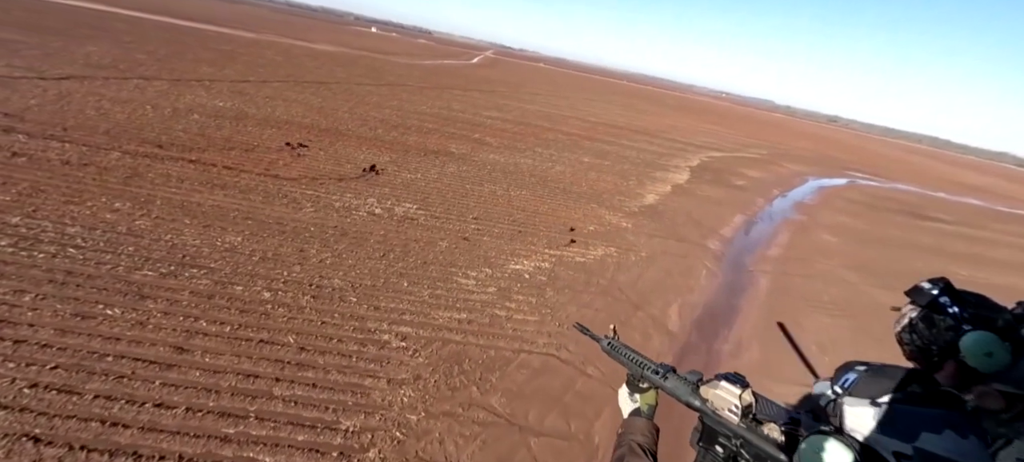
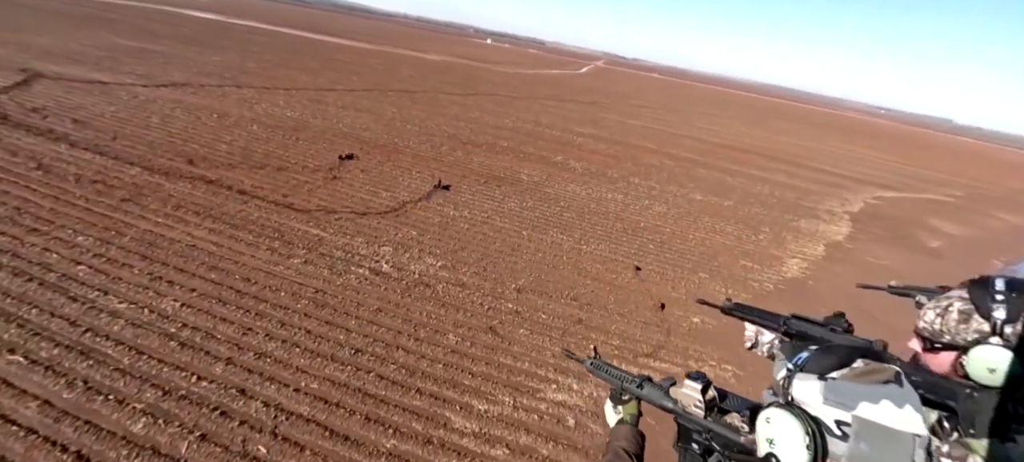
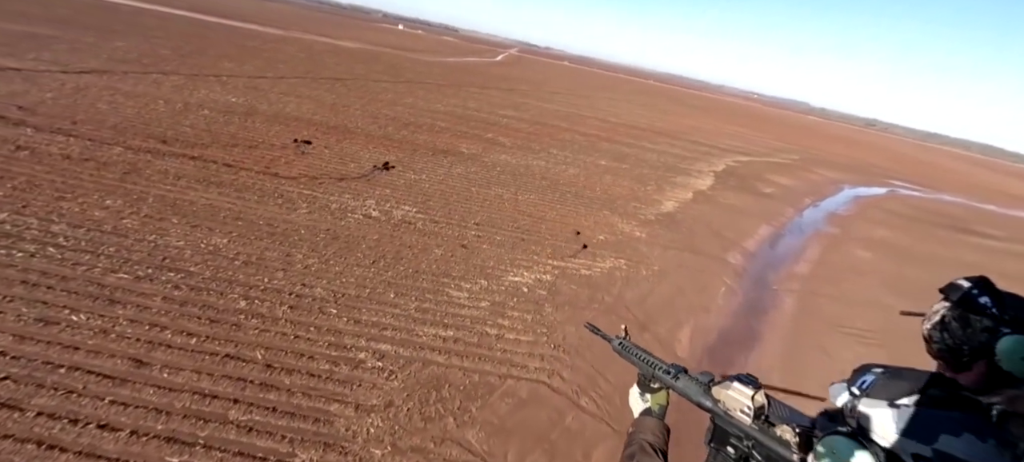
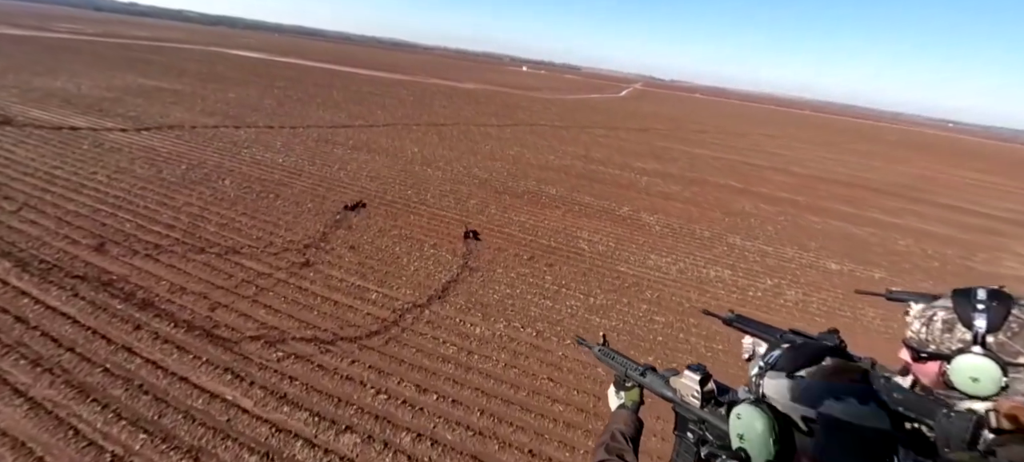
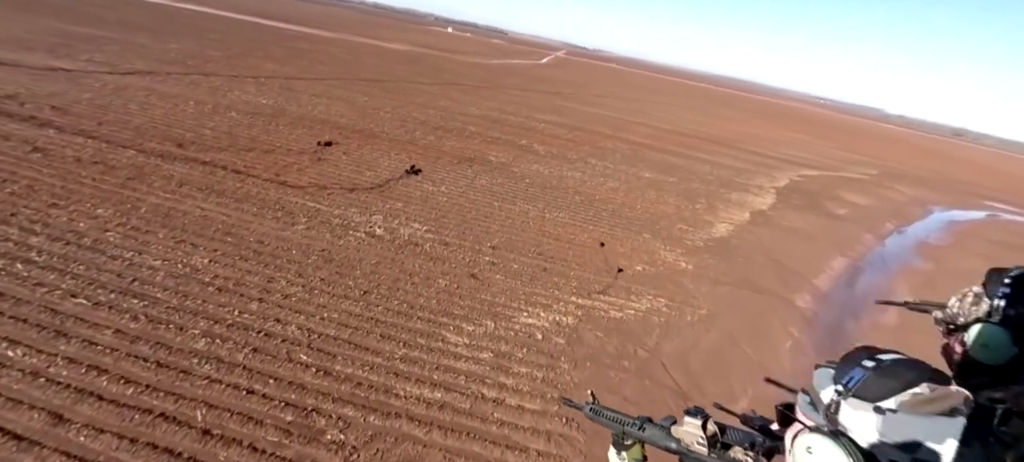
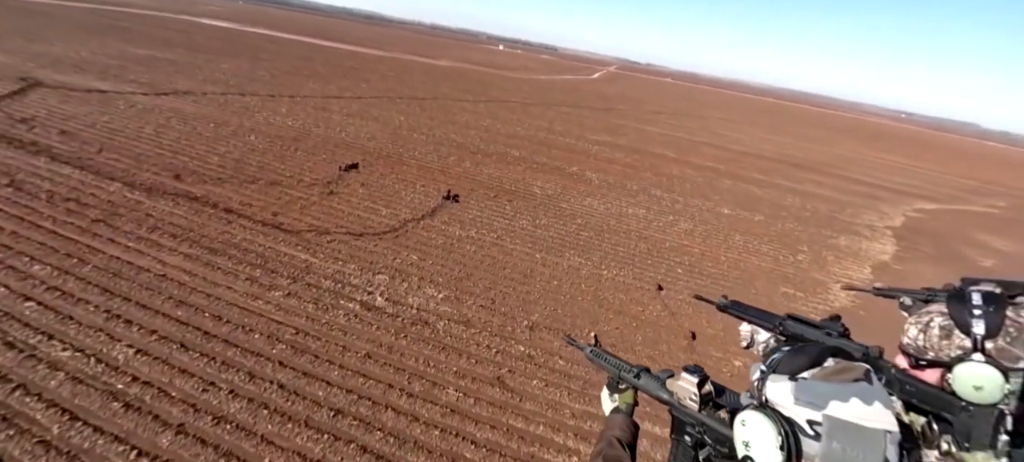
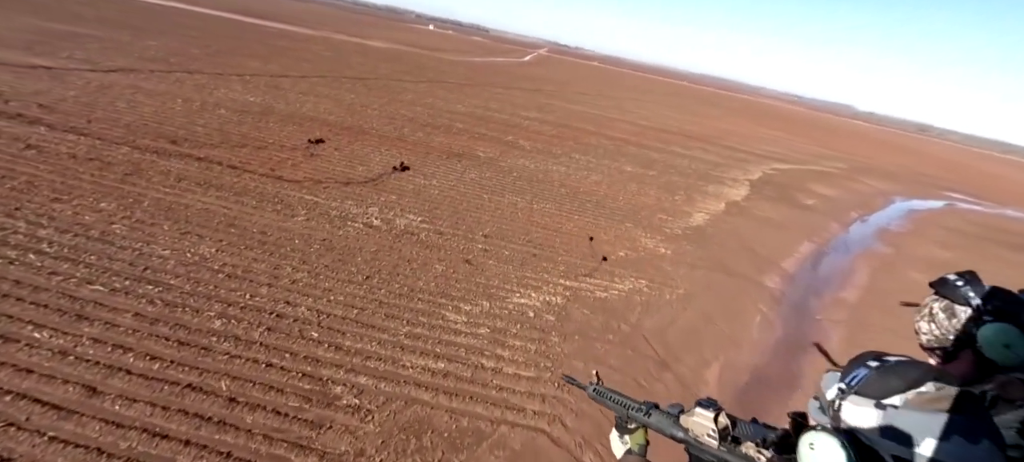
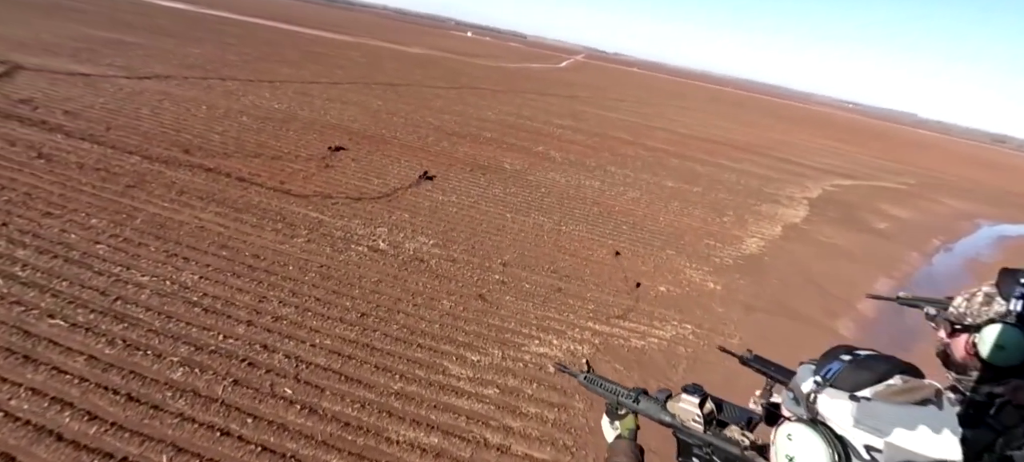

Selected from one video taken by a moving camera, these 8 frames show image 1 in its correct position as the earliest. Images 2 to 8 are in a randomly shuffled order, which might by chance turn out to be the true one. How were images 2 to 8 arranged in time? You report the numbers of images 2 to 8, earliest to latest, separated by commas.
3, 7, 5, 8, 2, 6, 4
